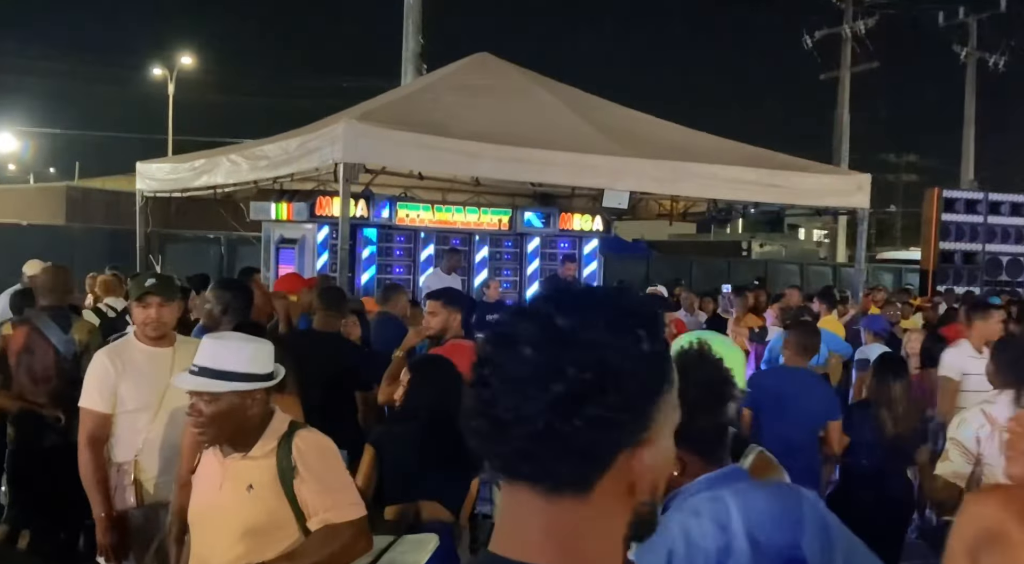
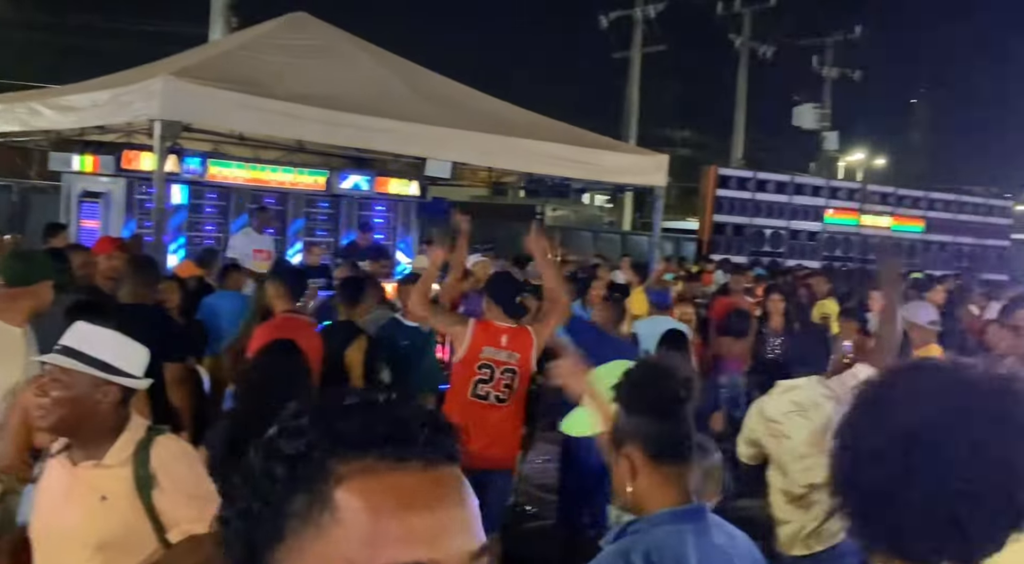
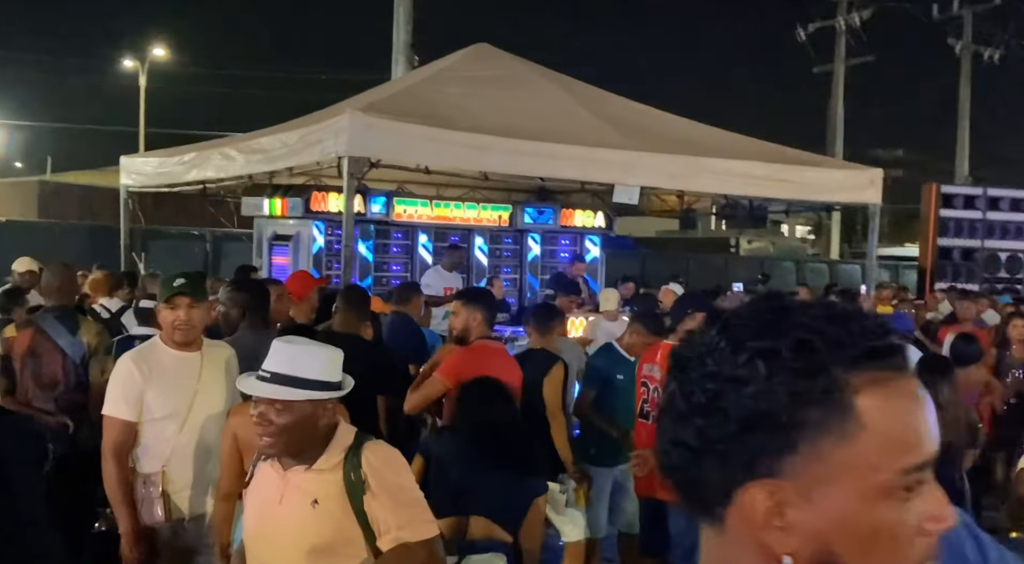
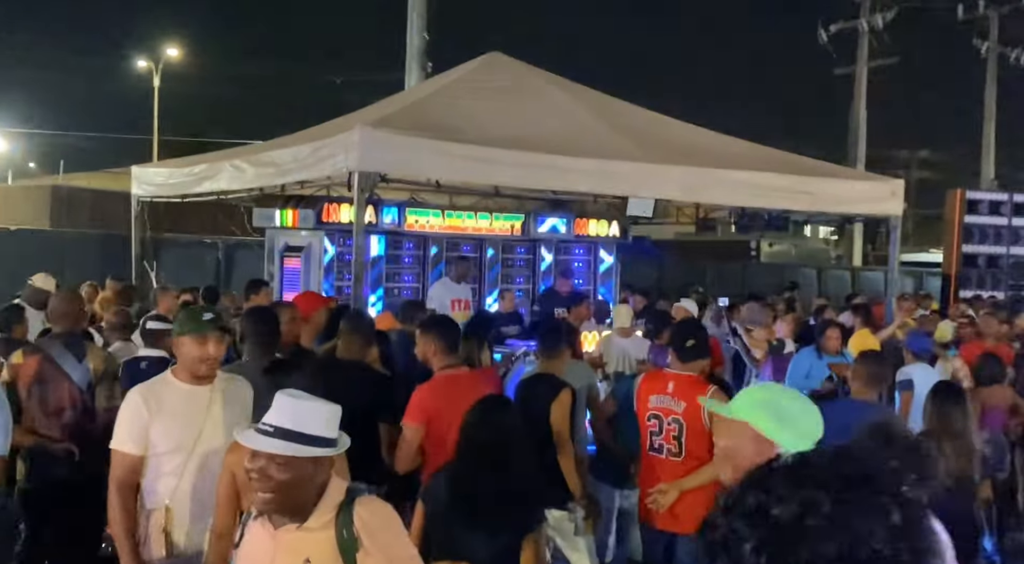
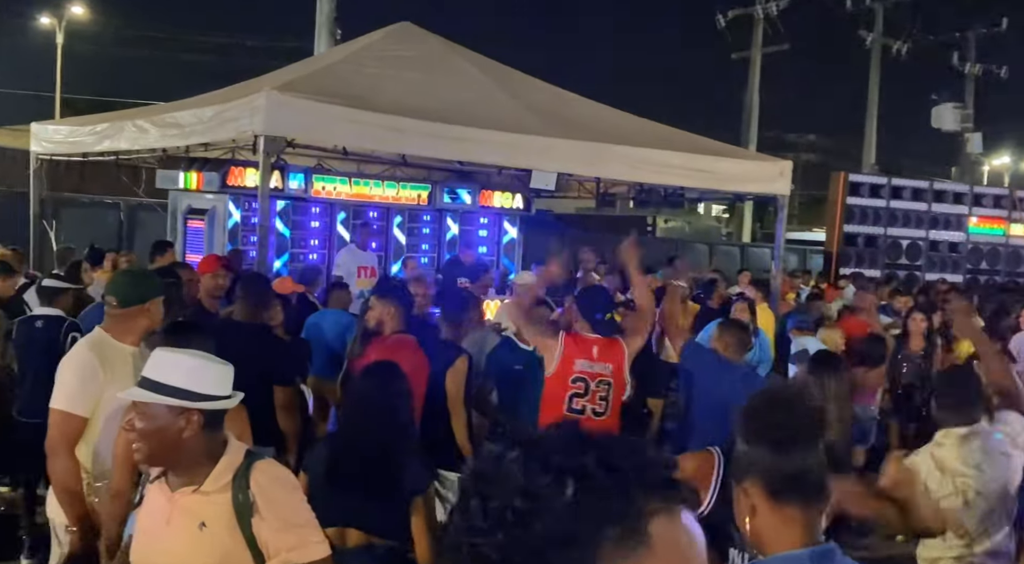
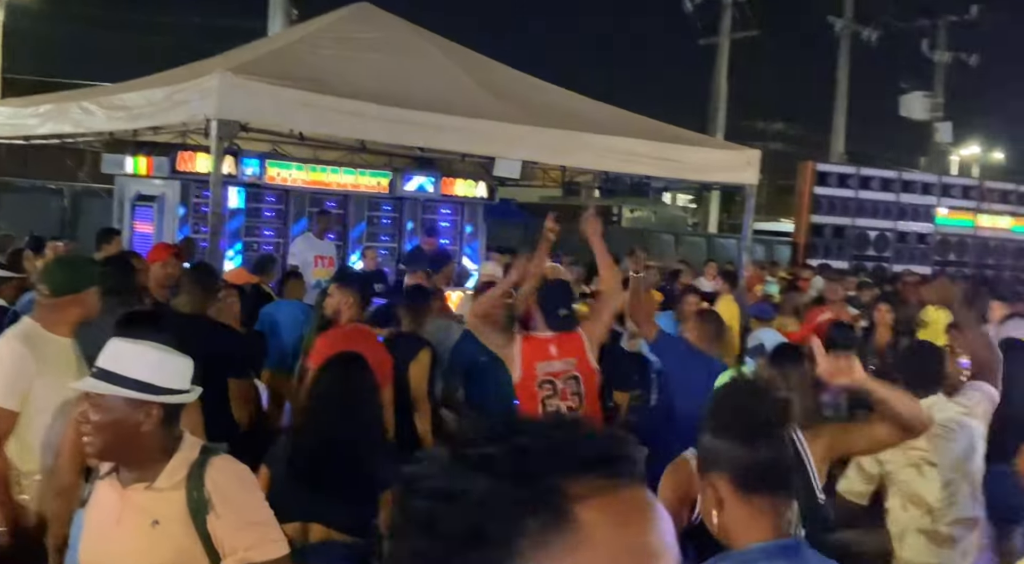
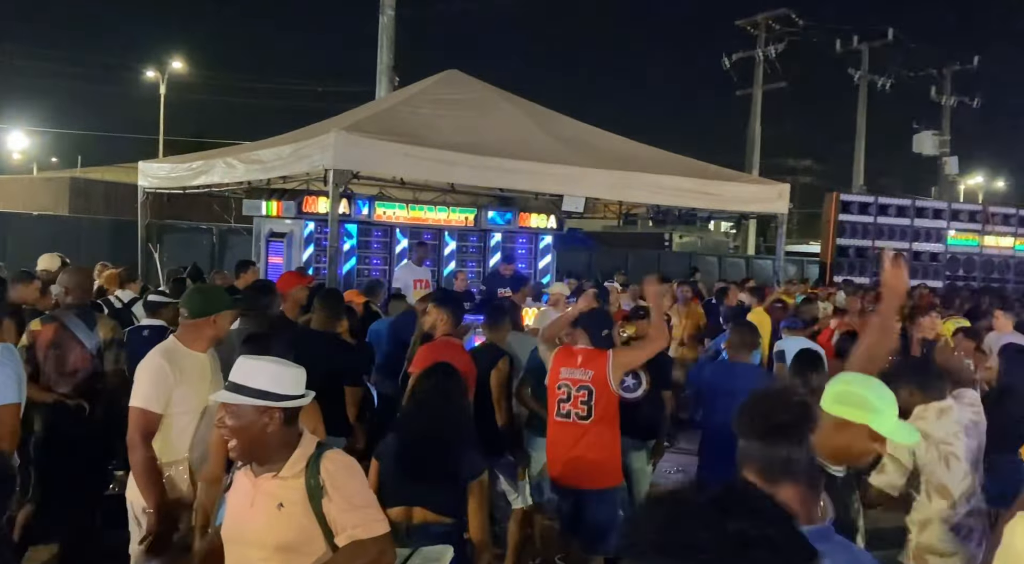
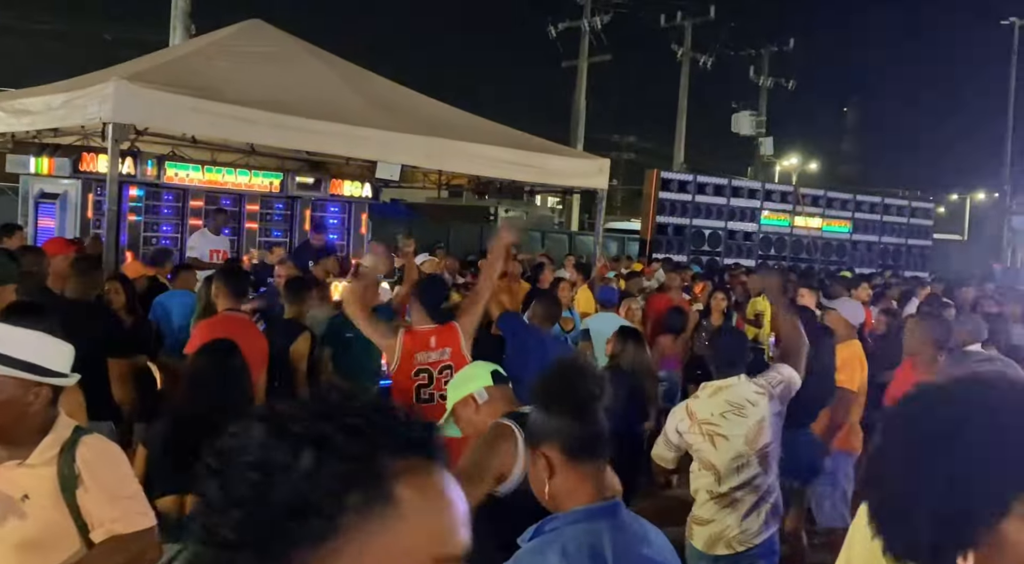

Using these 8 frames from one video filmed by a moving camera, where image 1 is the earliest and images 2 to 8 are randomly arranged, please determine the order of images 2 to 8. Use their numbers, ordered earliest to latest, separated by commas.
3, 4, 7, 5, 6, 2, 8
